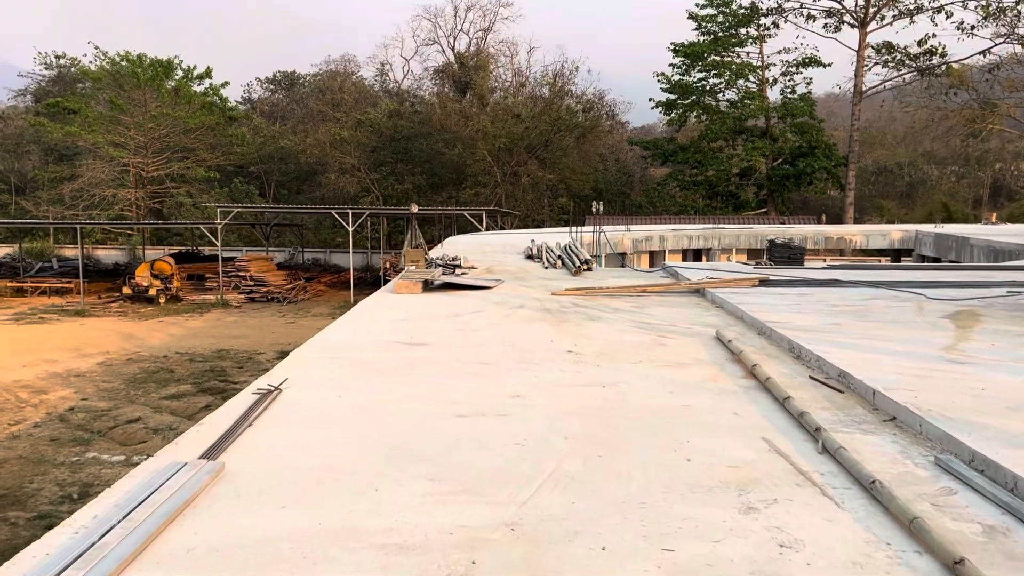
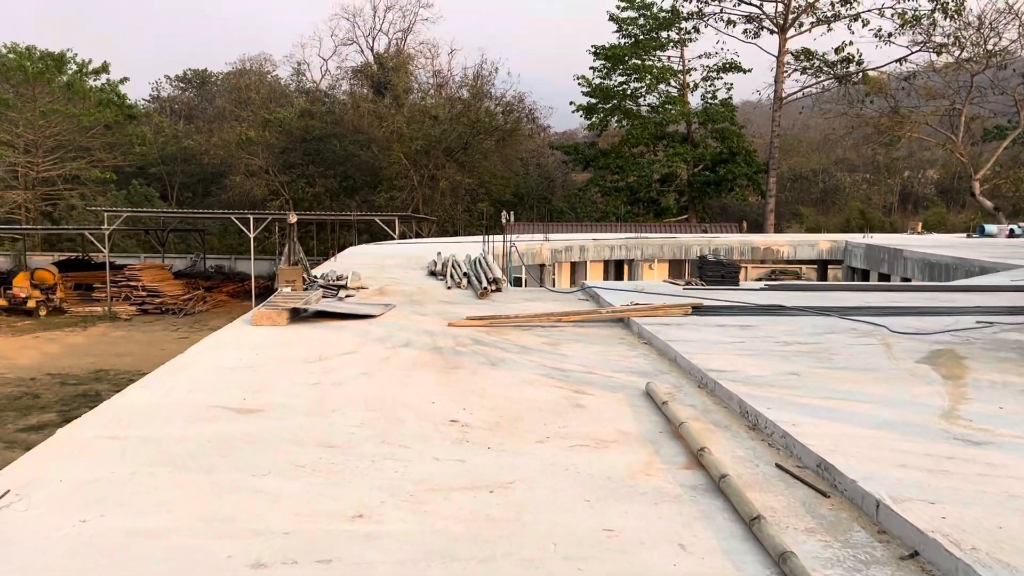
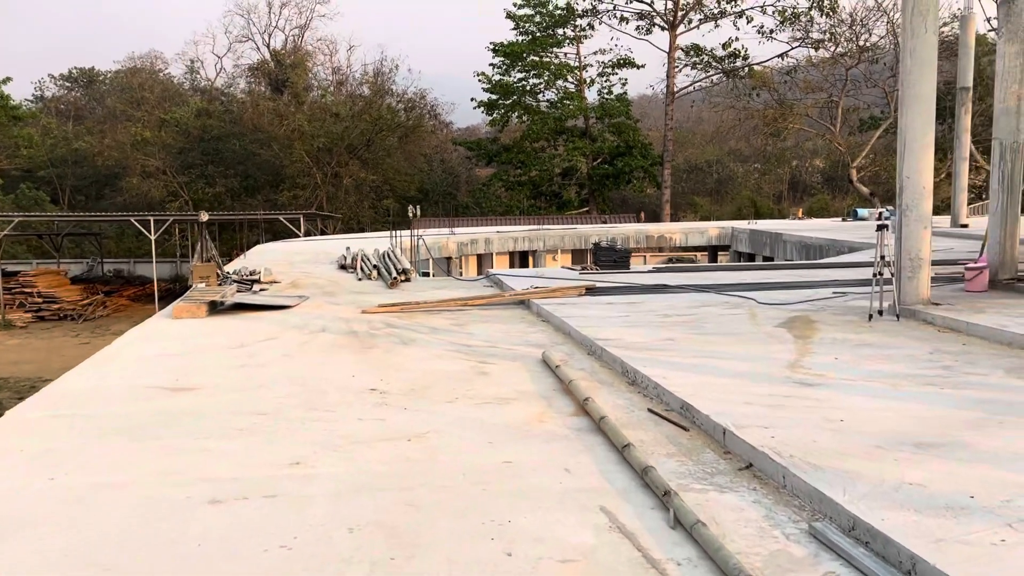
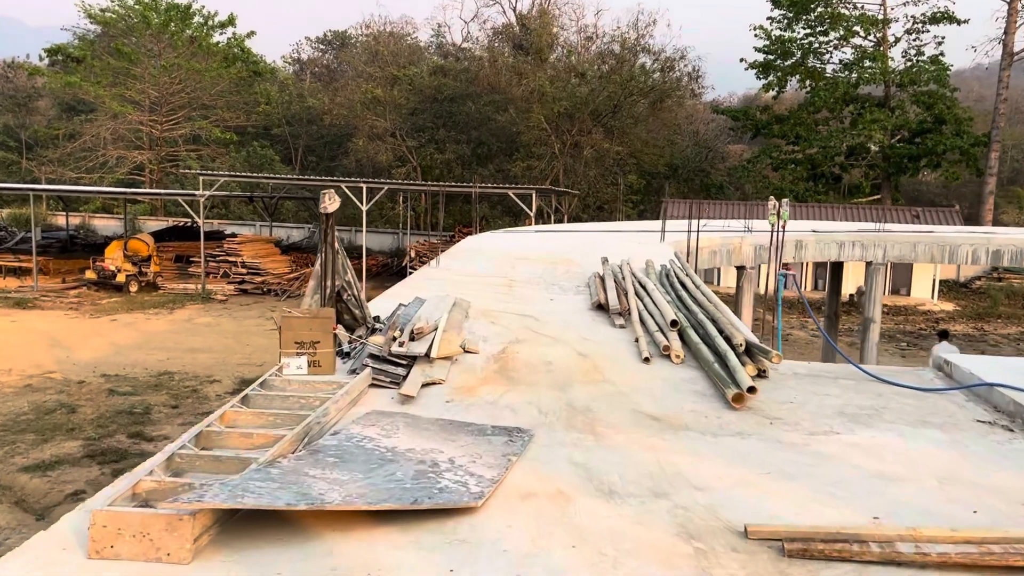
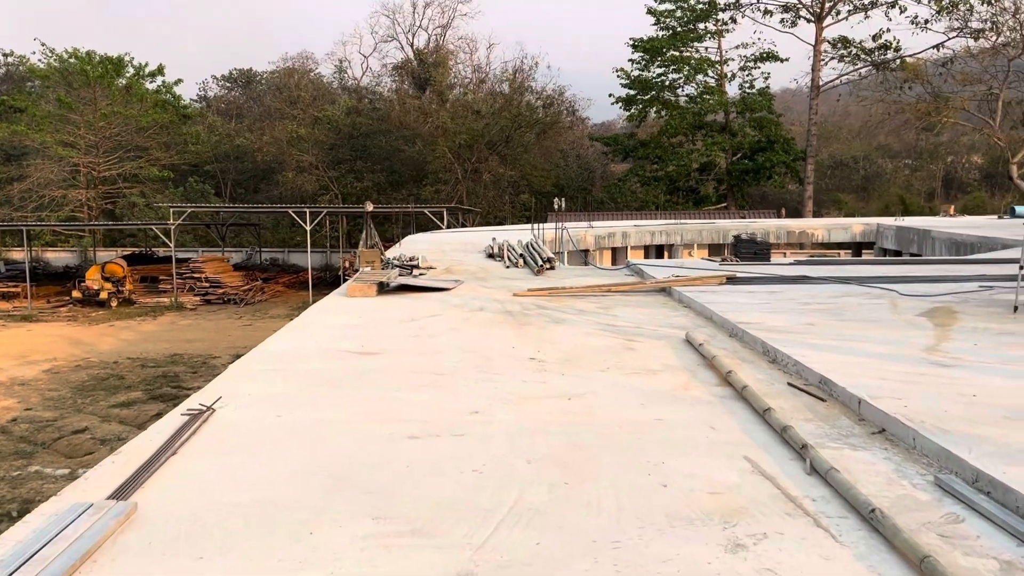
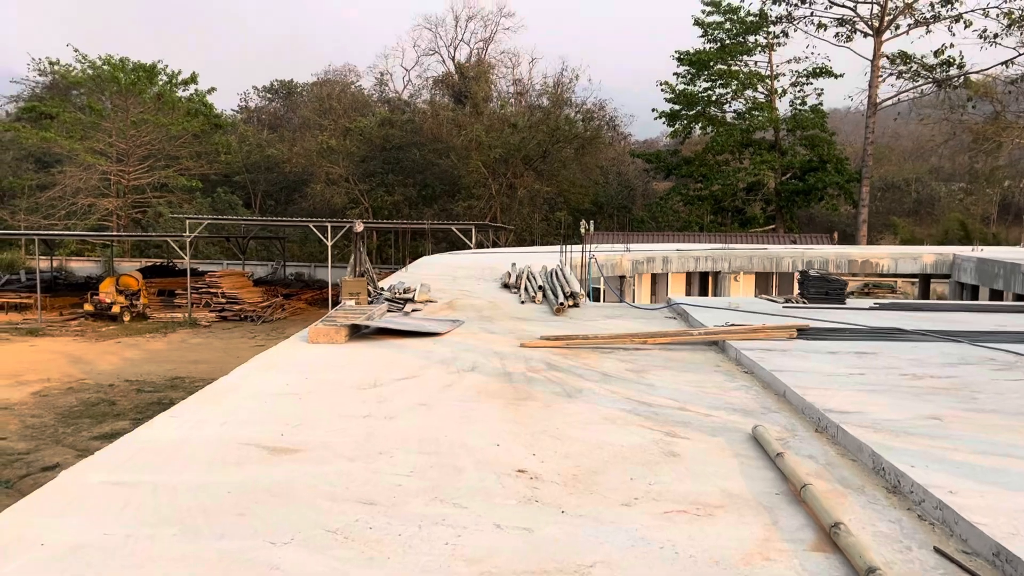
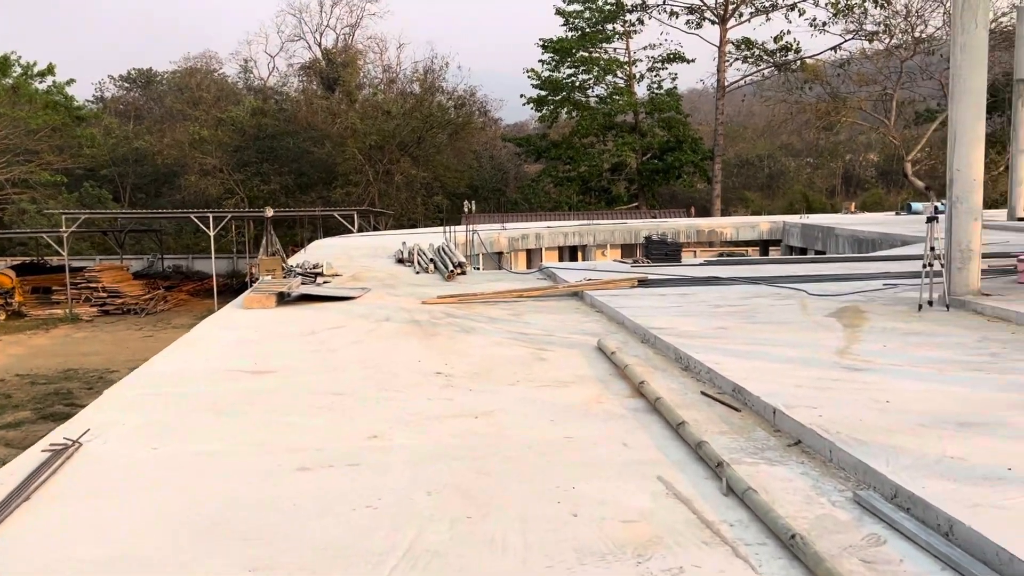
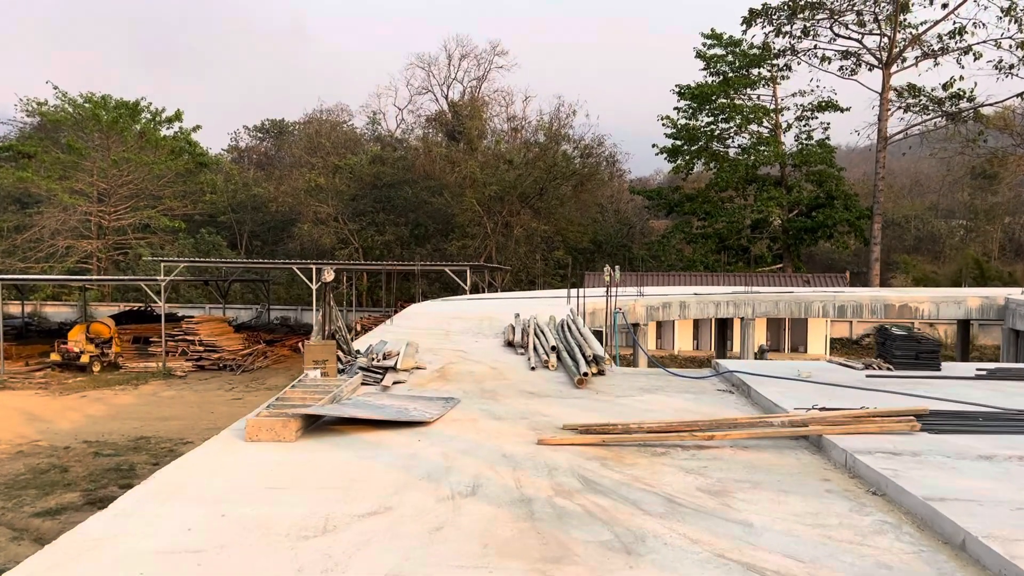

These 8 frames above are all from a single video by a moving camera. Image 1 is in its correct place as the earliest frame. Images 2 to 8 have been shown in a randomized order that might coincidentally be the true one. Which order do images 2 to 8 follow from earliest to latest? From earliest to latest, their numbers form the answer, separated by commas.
5, 7, 3, 2, 6, 8, 4
